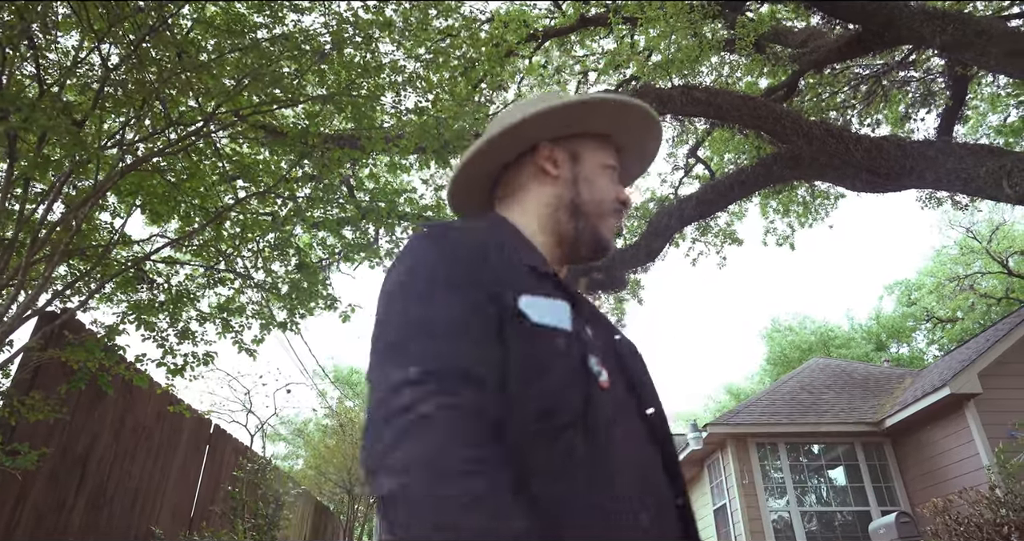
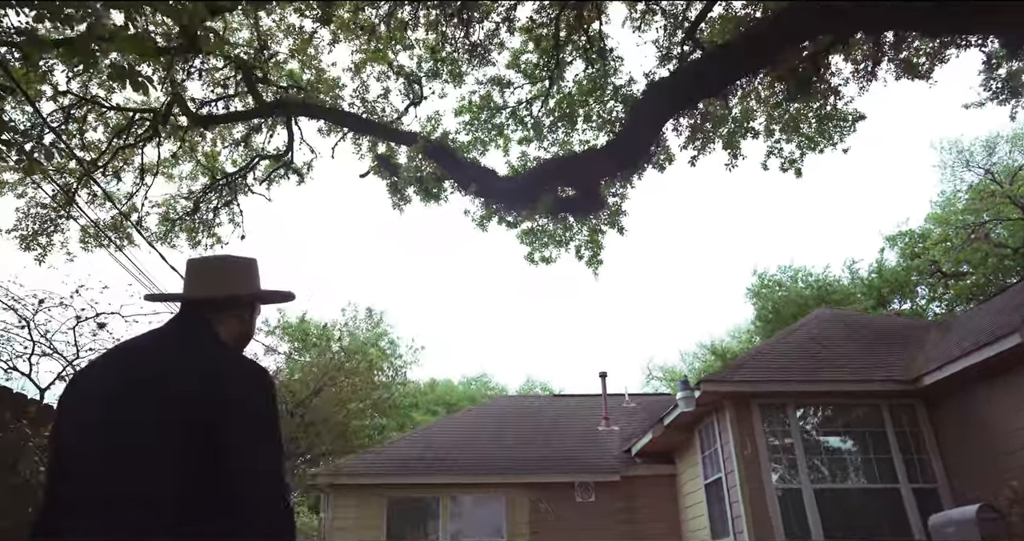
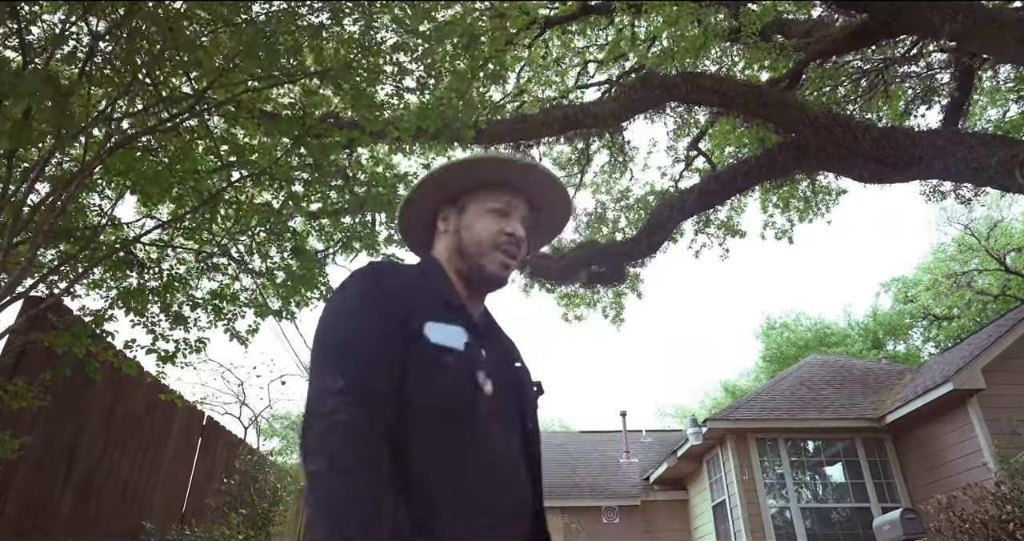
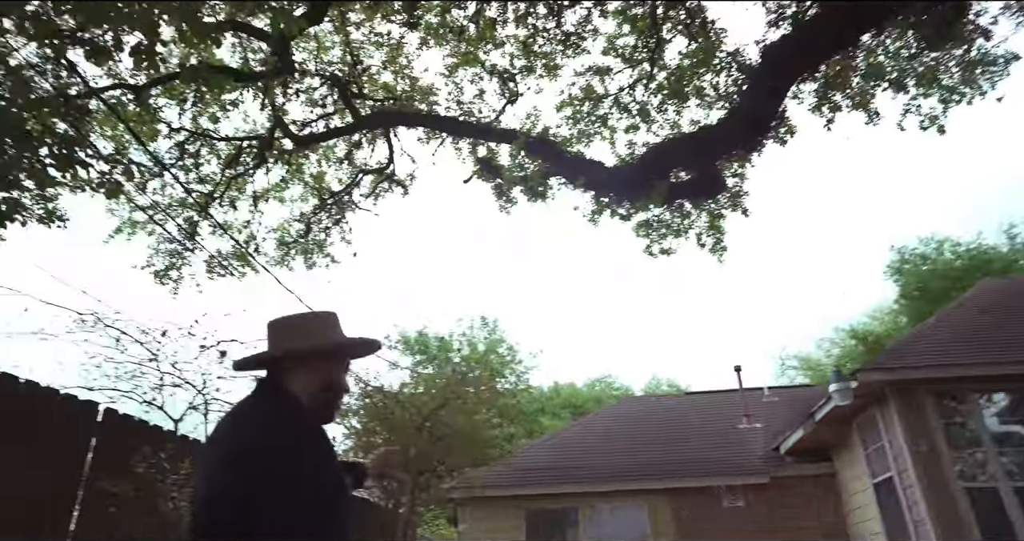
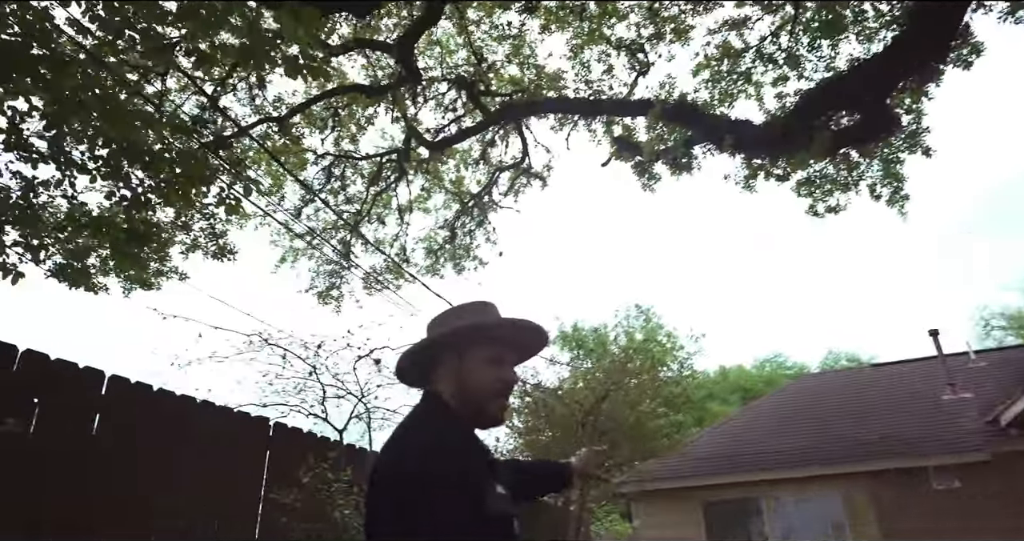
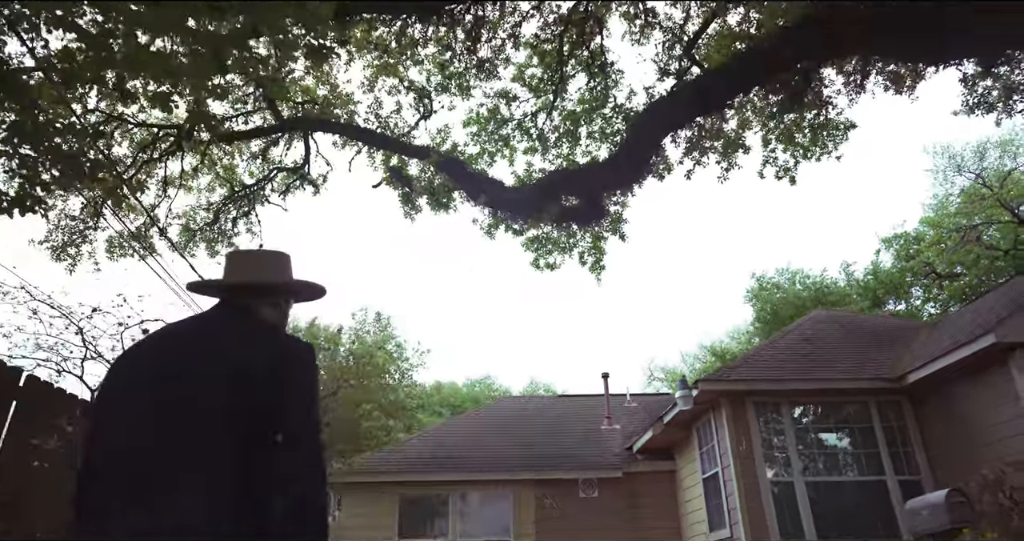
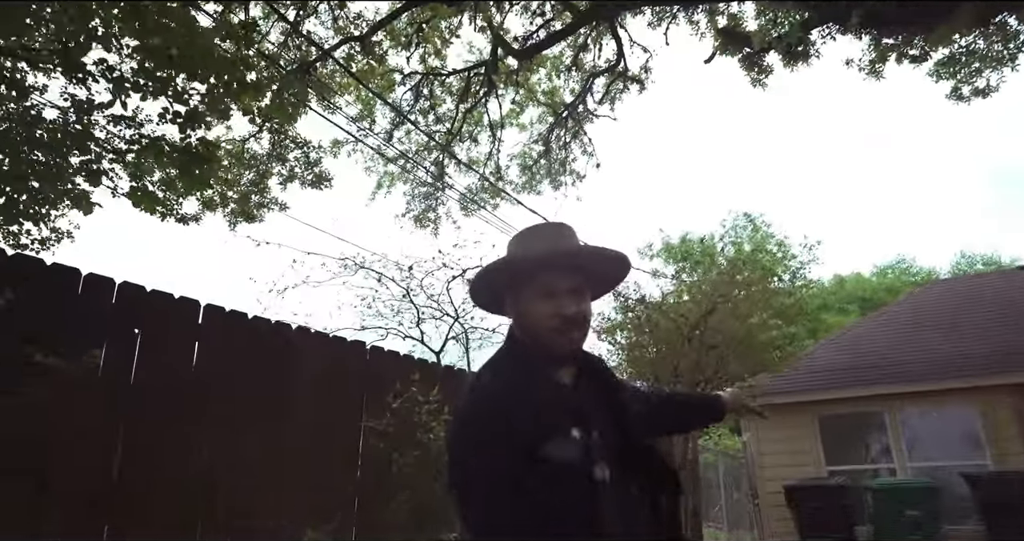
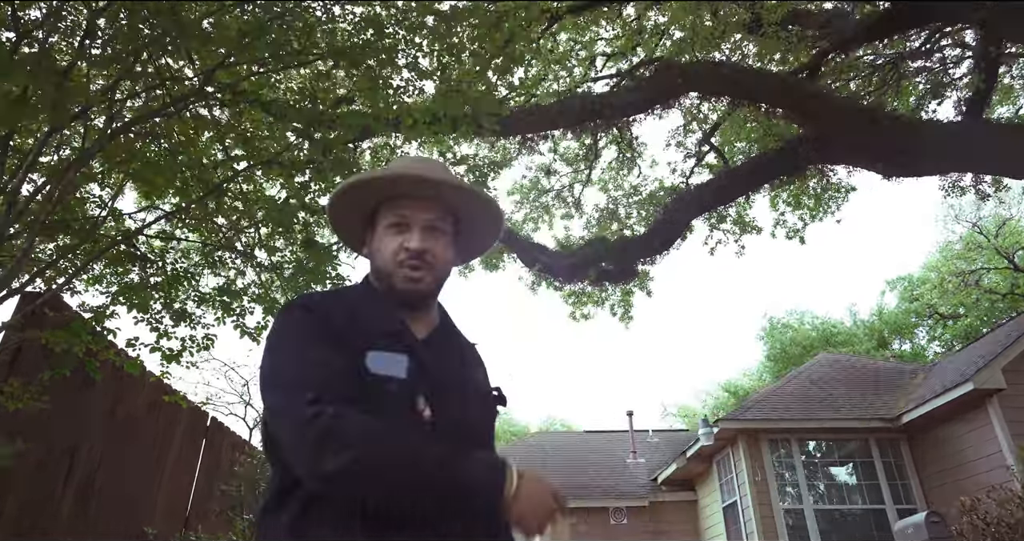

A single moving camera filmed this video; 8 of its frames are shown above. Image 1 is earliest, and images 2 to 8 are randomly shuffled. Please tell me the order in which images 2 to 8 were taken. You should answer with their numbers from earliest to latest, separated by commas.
3, 8, 6, 2, 4, 5, 7
